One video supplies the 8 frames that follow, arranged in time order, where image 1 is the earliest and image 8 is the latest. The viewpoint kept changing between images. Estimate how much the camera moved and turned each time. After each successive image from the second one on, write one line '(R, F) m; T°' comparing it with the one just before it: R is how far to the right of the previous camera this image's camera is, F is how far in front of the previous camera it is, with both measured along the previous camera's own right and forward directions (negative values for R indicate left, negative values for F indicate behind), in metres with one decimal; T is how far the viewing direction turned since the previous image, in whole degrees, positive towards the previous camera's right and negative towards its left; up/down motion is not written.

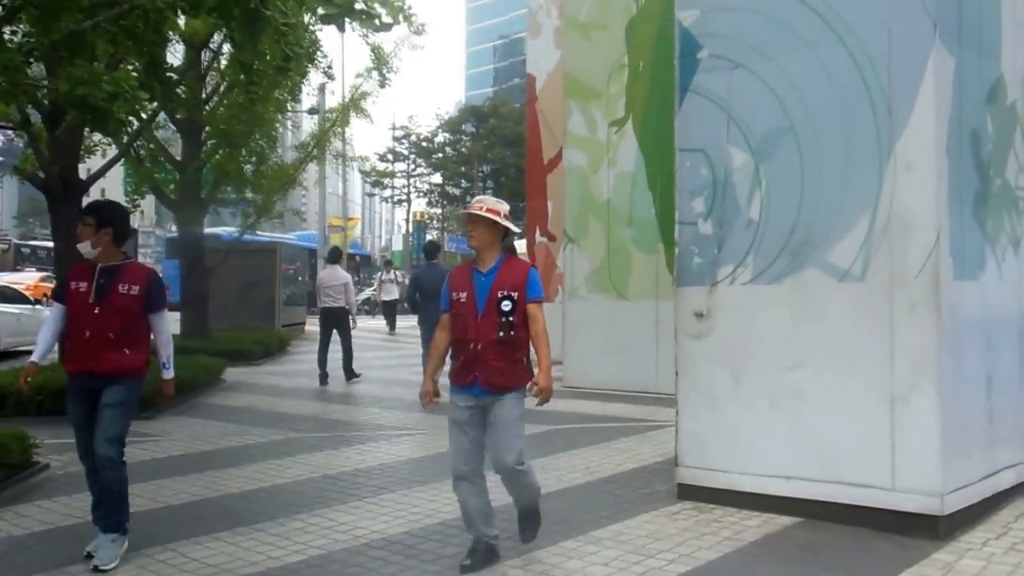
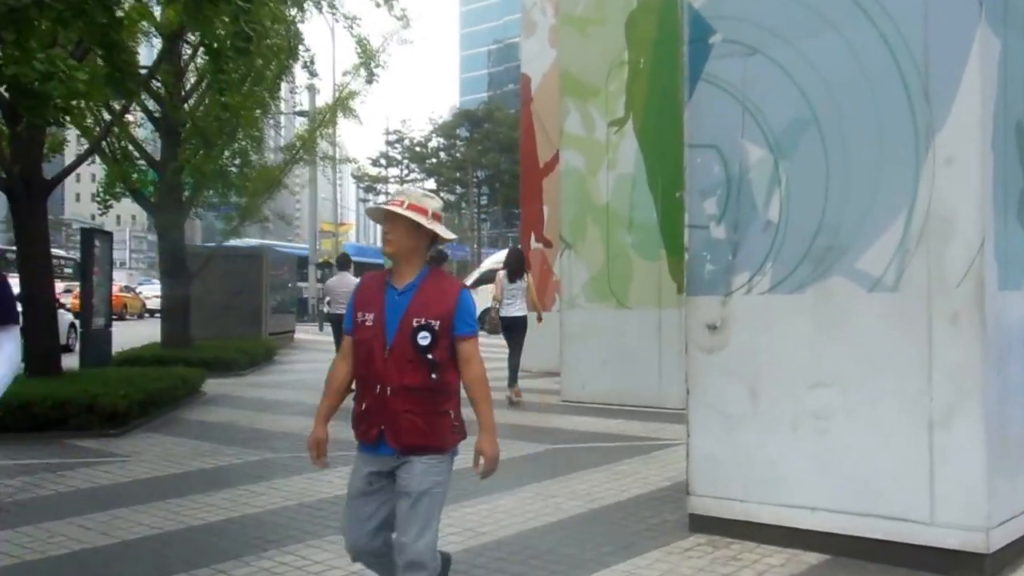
(0.0, +0.6) m; 0°
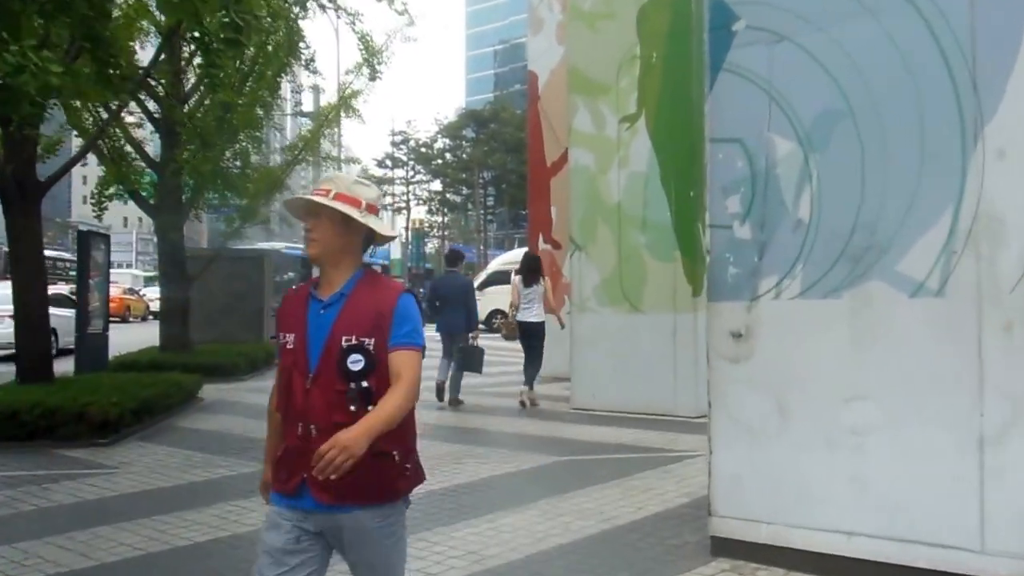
(0.0, +0.4) m; 0°
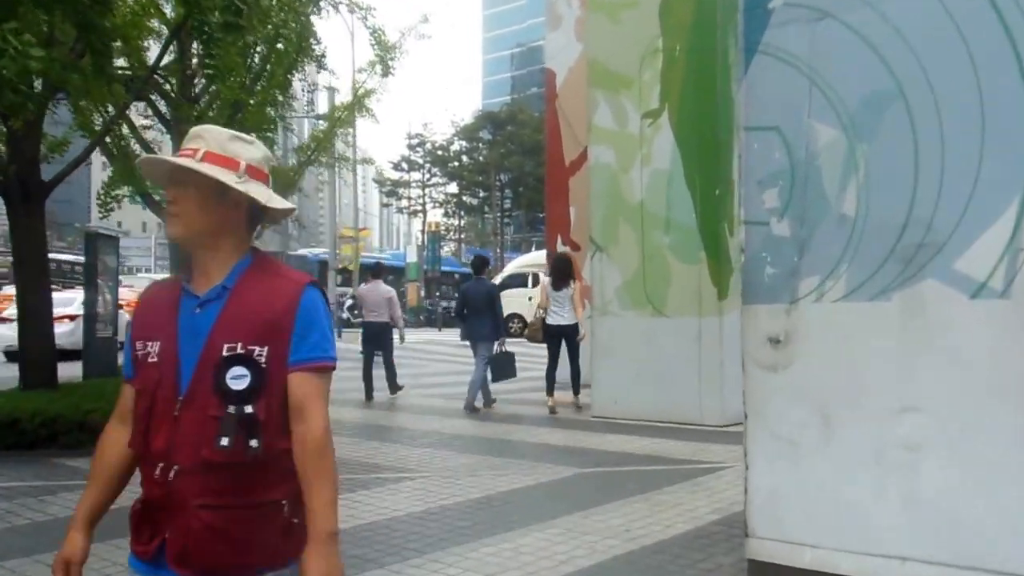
(0.0, +0.4) m; -1°
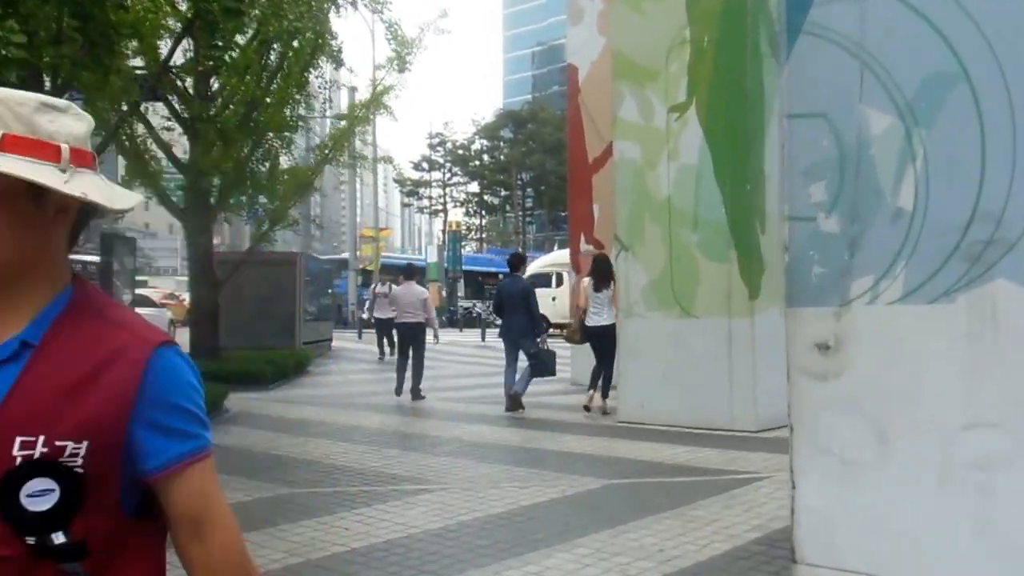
(0.0, +0.4) m; -1°
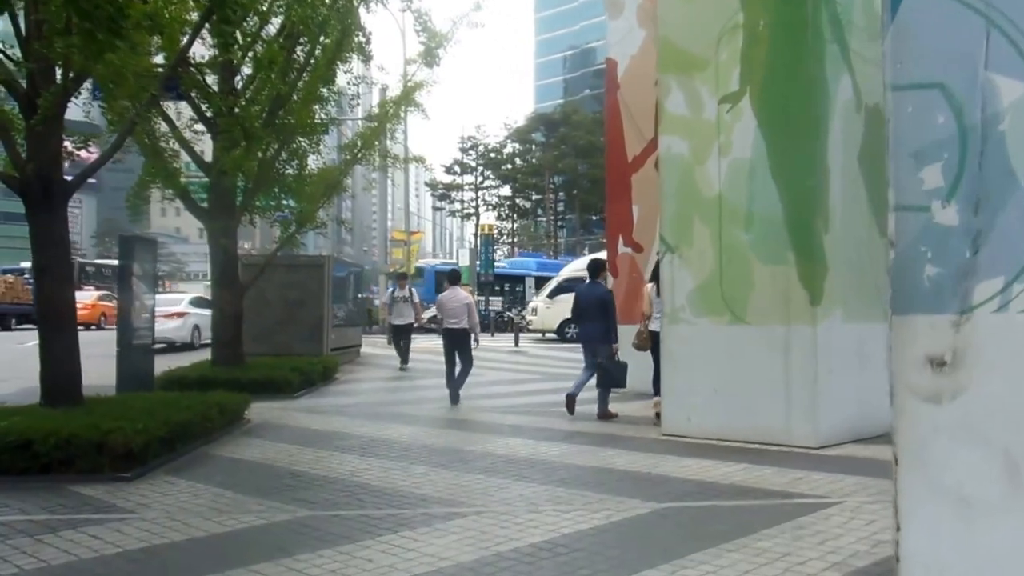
(-0.1, +0.7) m; -2°
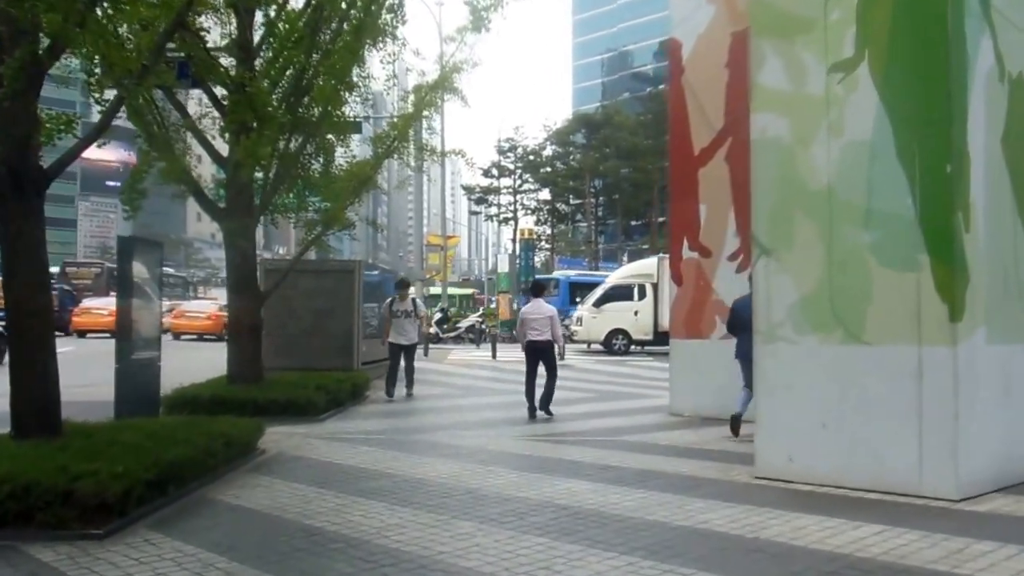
(-0.2, +1.7) m; -2°
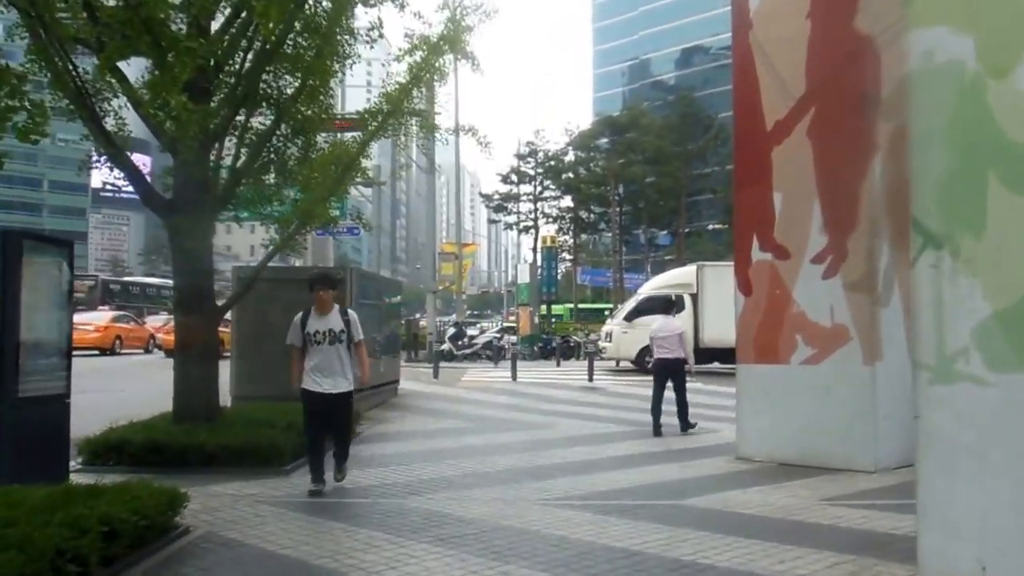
(0.0, +3.0) m; -1°
